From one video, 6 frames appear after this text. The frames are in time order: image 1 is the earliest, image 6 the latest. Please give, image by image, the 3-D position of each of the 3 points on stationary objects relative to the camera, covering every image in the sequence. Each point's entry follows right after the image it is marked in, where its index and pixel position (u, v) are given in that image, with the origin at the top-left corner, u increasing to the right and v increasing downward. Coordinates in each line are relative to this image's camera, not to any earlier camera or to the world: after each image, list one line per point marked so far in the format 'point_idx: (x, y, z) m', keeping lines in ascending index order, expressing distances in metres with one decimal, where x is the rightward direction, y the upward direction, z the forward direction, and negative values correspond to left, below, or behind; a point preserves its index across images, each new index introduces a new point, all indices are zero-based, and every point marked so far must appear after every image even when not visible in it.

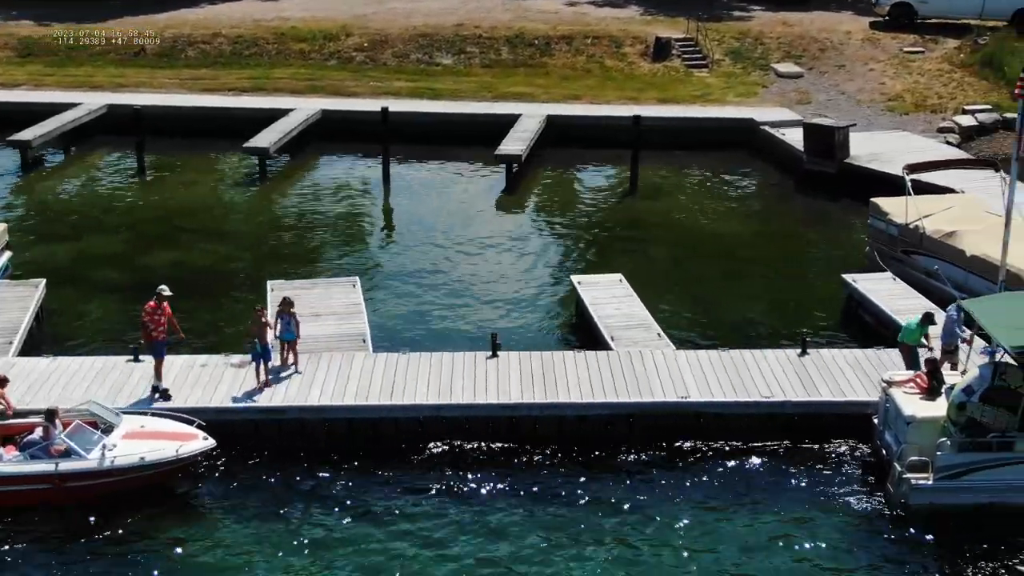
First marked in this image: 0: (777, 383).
0: (+4.2, -1.5, +19.0) m
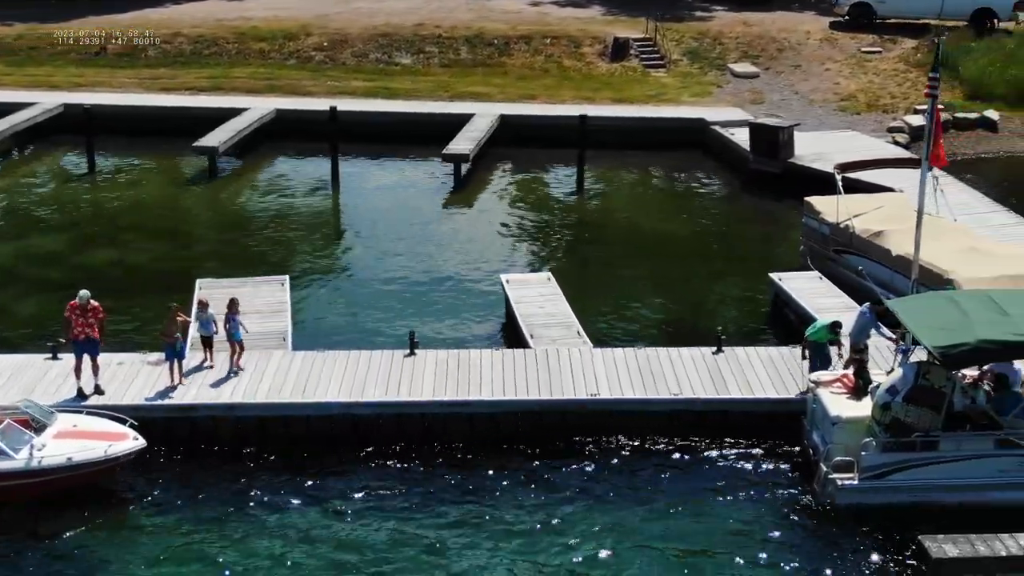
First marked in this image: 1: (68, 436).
0: (+2.8, -1.5, +19.1) m
1: (-6.2, -2.1, +16.9) m
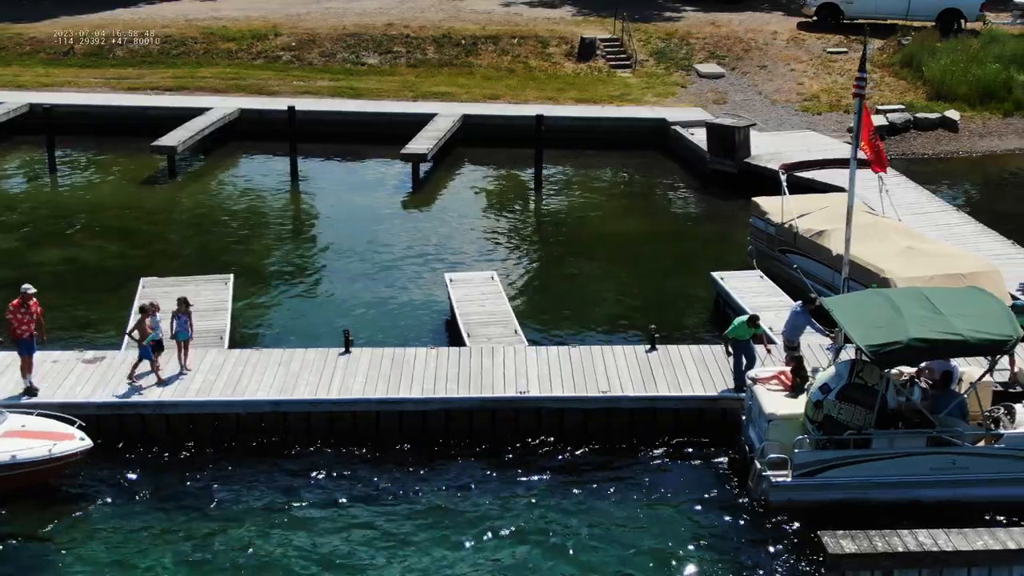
0: (+1.7, -1.4, +19.2) m
1: (-7.3, -2.1, +16.9) m
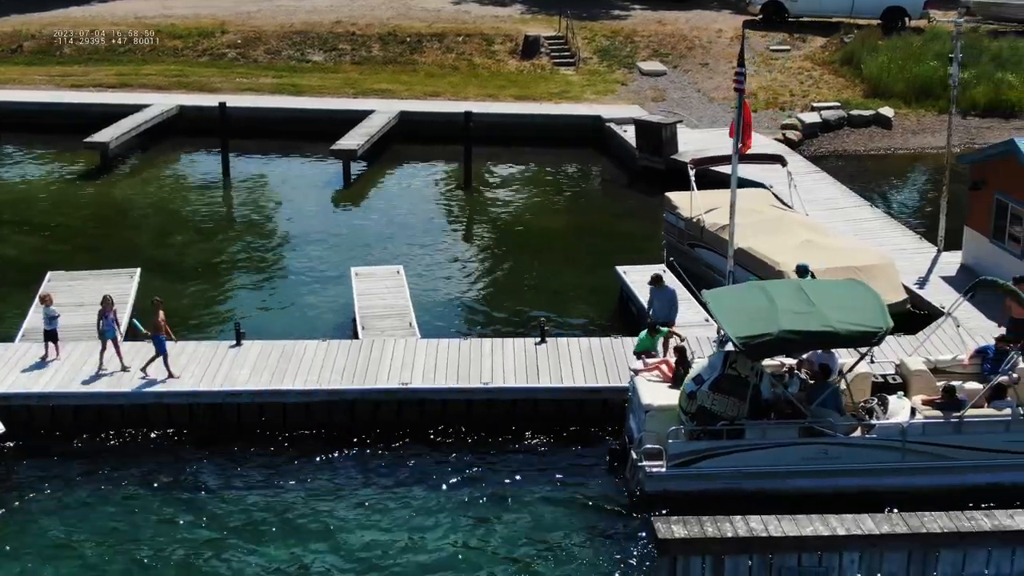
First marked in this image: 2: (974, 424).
0: (-0.1, -1.3, +19.4) m
1: (-9.1, -1.9, +17.1) m
2: (+6.4, -1.9, +16.4) m
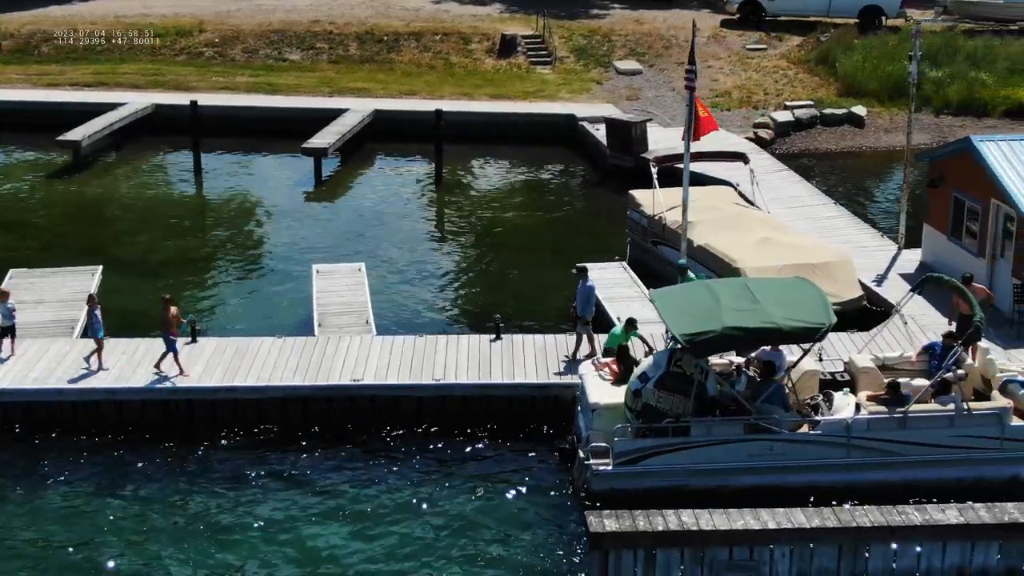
0: (-0.9, -1.3, +19.4) m
1: (-9.9, -1.9, +17.1) m
2: (+5.6, -1.8, +16.5) m
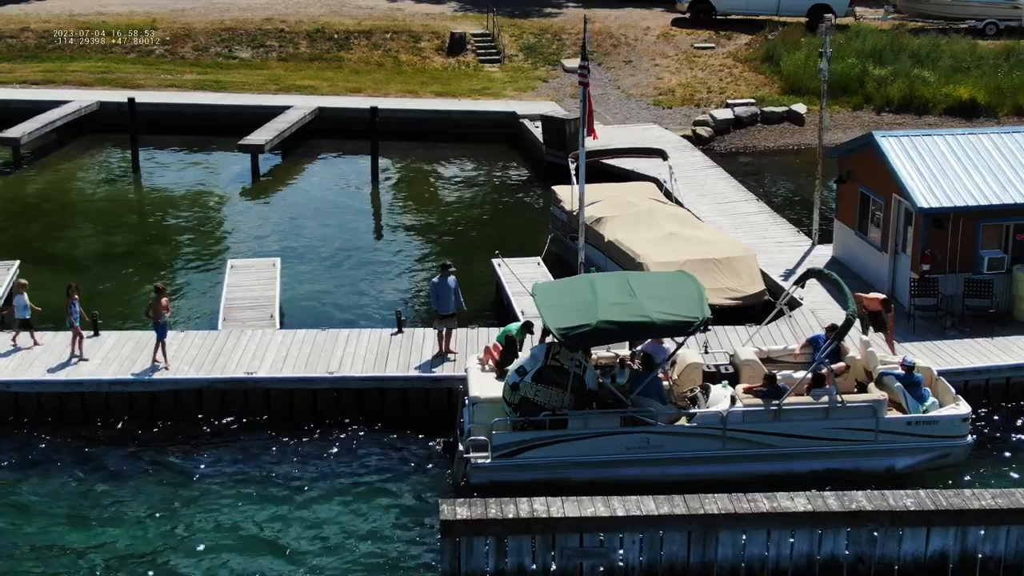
0: (-2.6, -1.2, +19.6) m
1: (-11.6, -1.8, +17.3) m
2: (+3.9, -1.7, +16.7) m
